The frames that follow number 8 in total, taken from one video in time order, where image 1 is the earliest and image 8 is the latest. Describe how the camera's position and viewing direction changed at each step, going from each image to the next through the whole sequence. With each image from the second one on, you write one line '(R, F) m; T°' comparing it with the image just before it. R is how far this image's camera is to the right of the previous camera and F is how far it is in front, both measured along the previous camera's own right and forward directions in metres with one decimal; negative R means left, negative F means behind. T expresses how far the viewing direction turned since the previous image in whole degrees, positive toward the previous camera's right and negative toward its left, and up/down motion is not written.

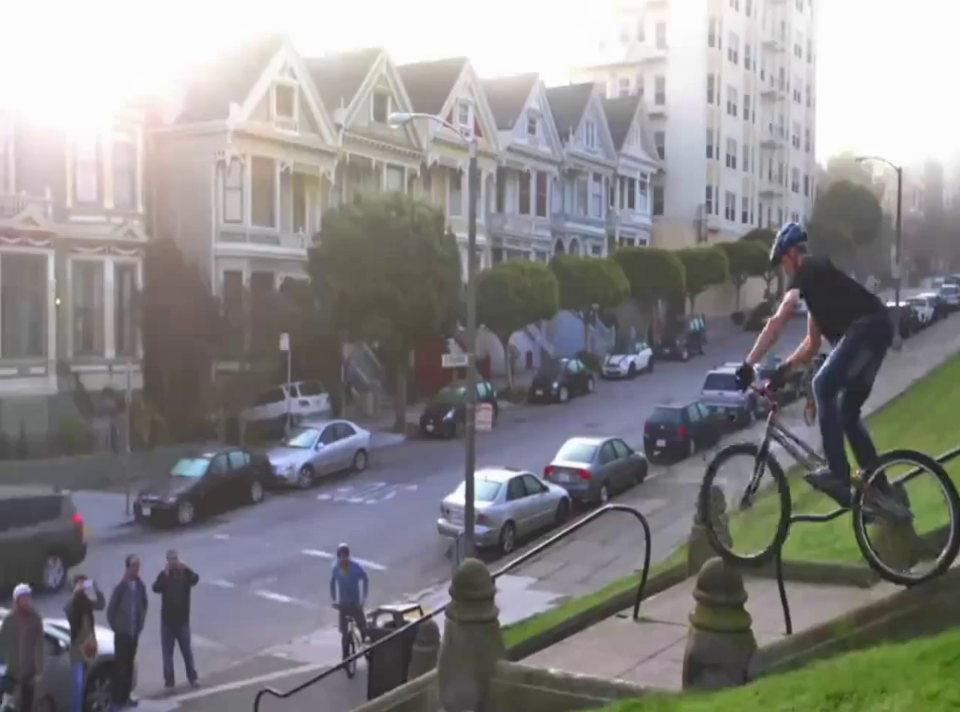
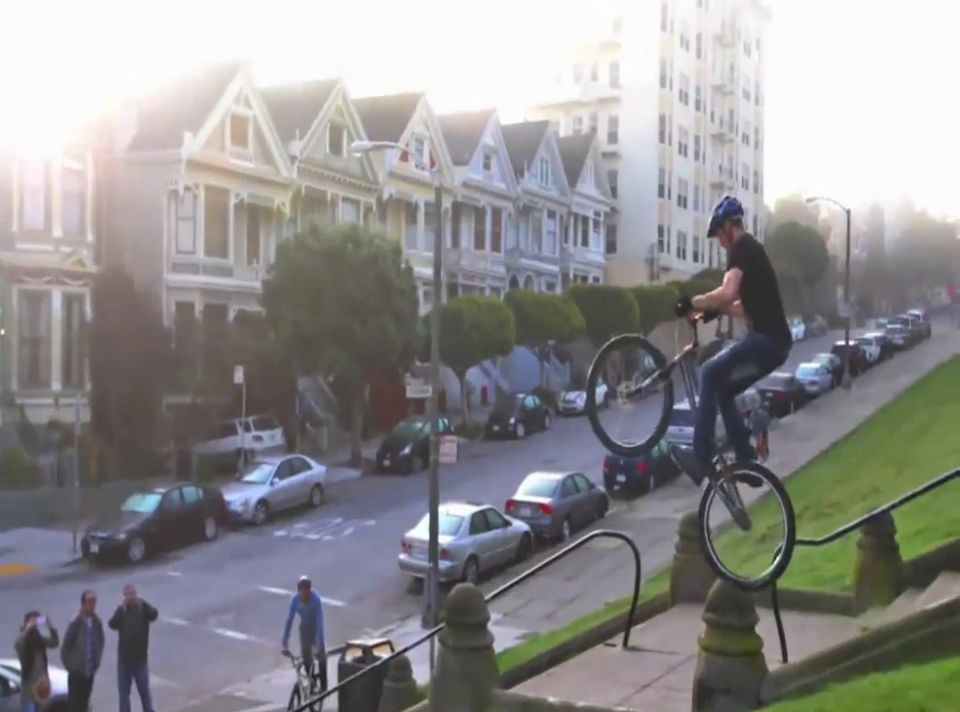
(-0.3, +0.4) m; +2°
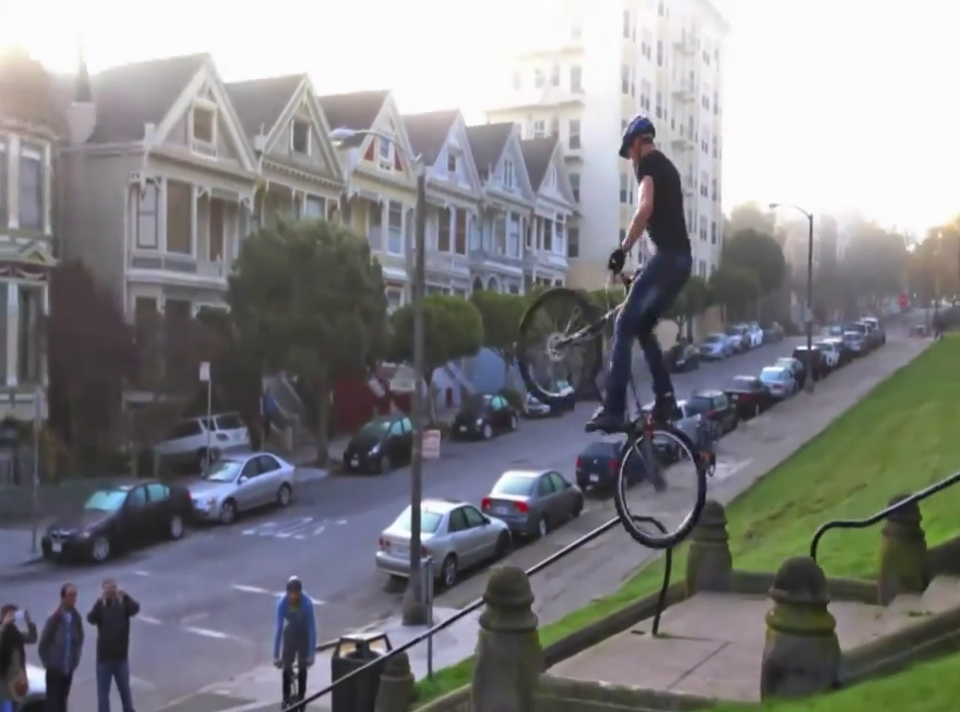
(-0.5, +0.5) m; +2°
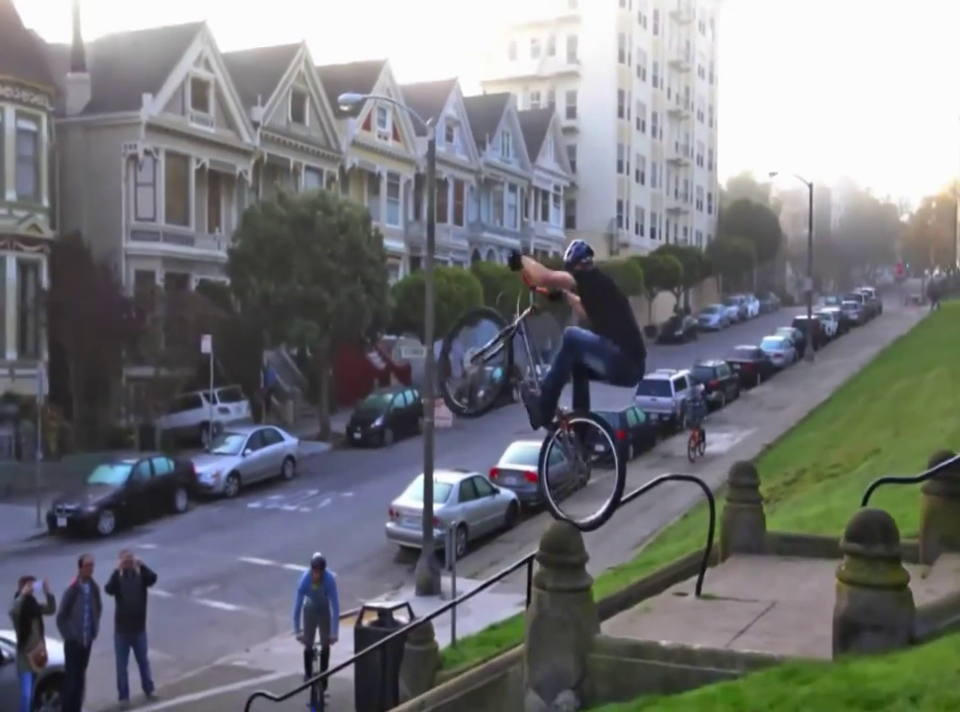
(-0.3, +0.2) m; 0°
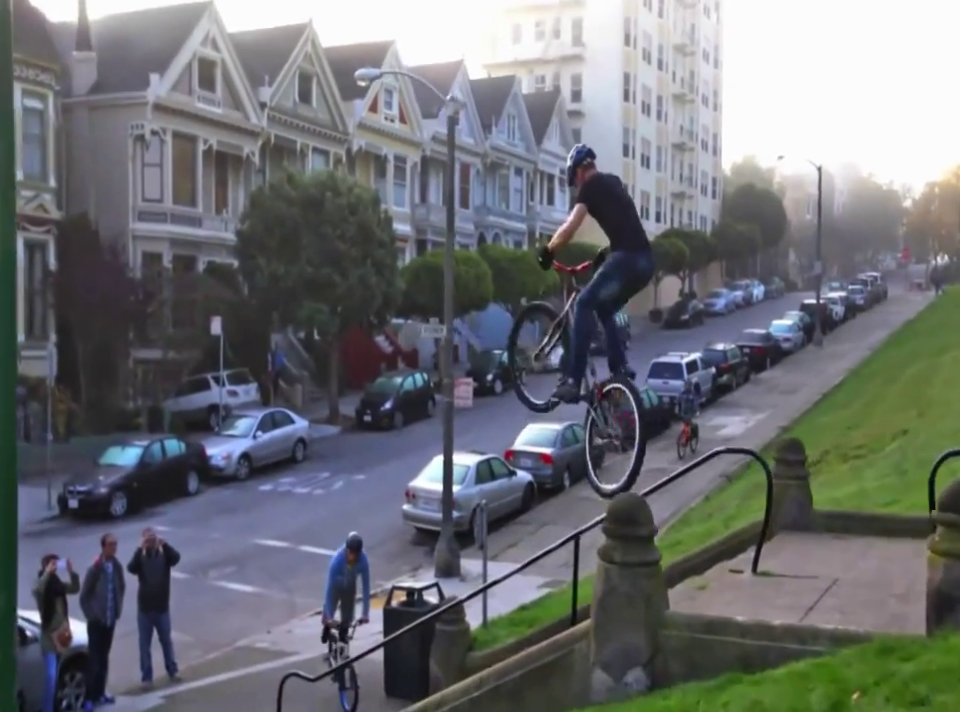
(-0.3, +0.3) m; 0°
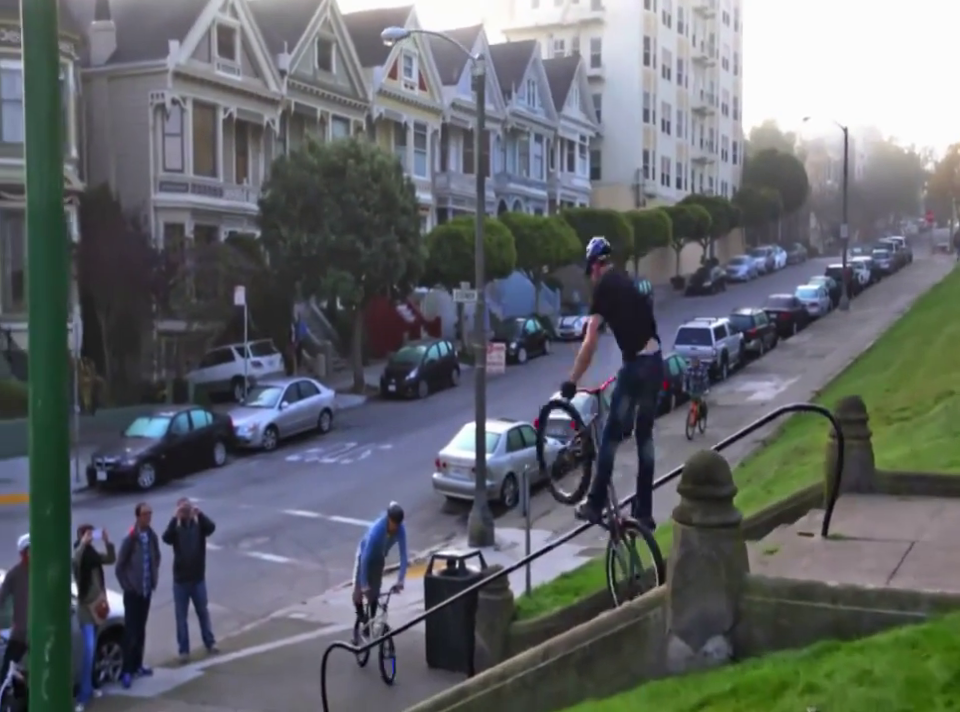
(-0.2, +0.4) m; -1°
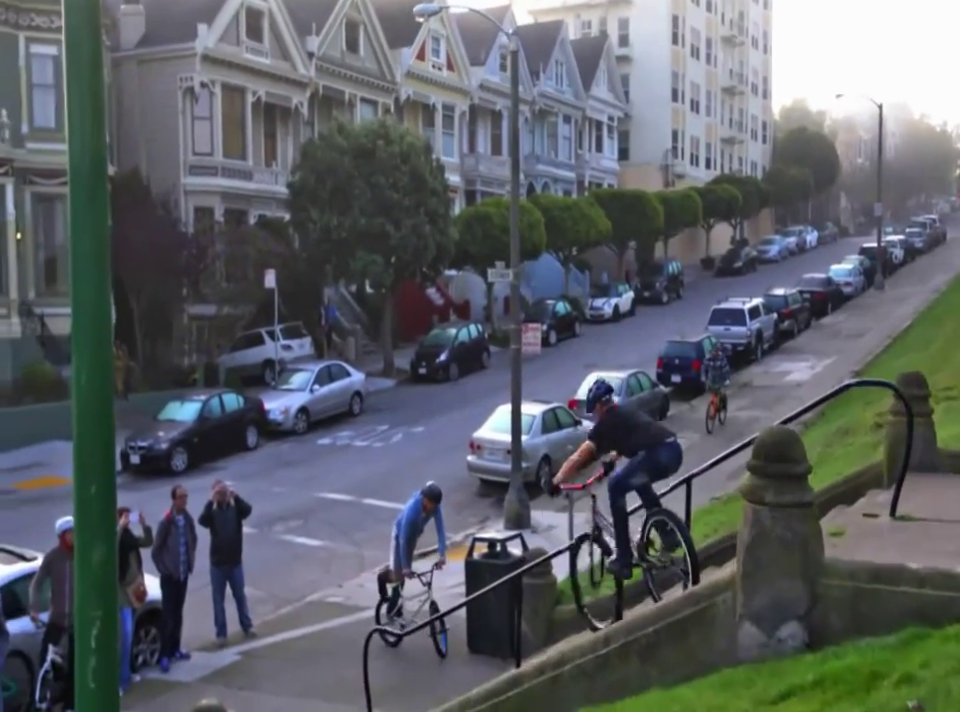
(-0.1, +0.3) m; -1°
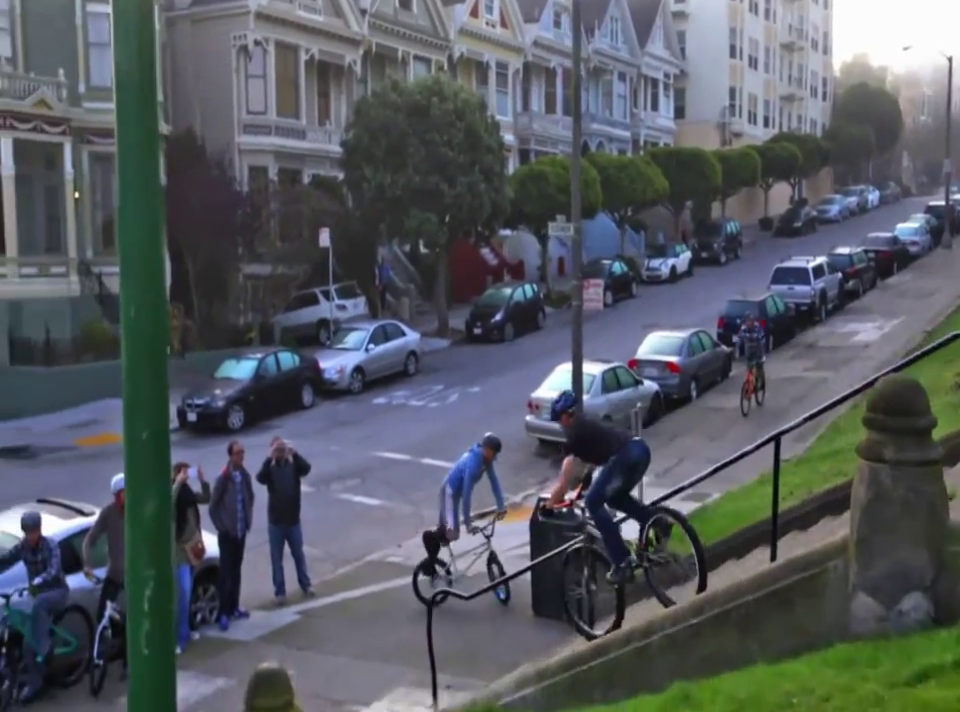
(-0.1, +0.4) m; -2°
